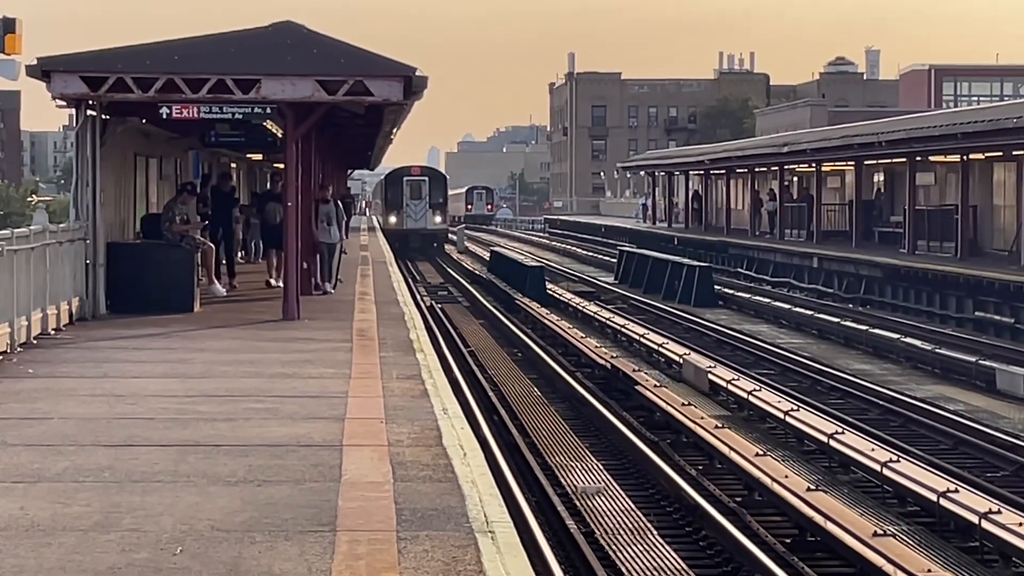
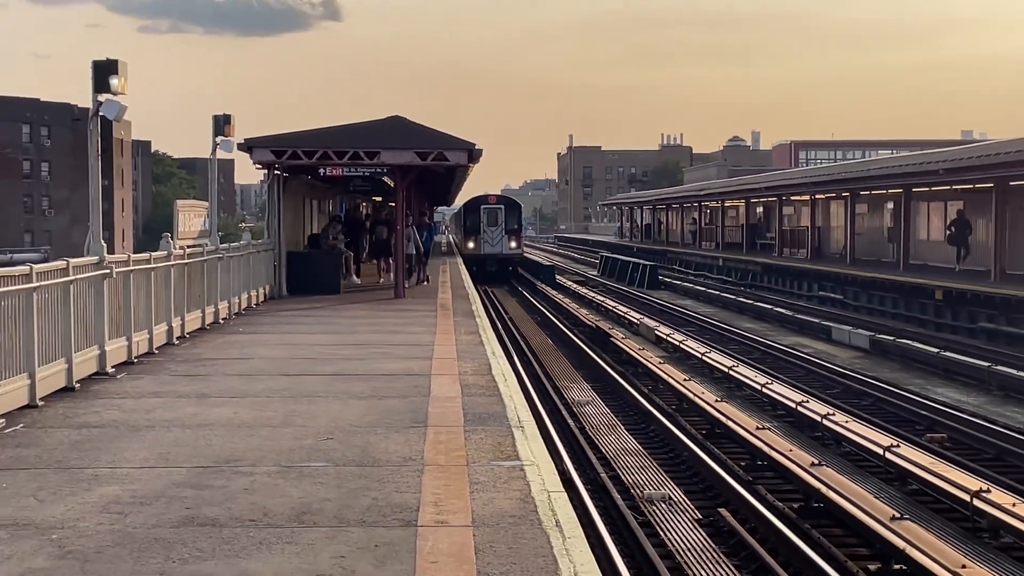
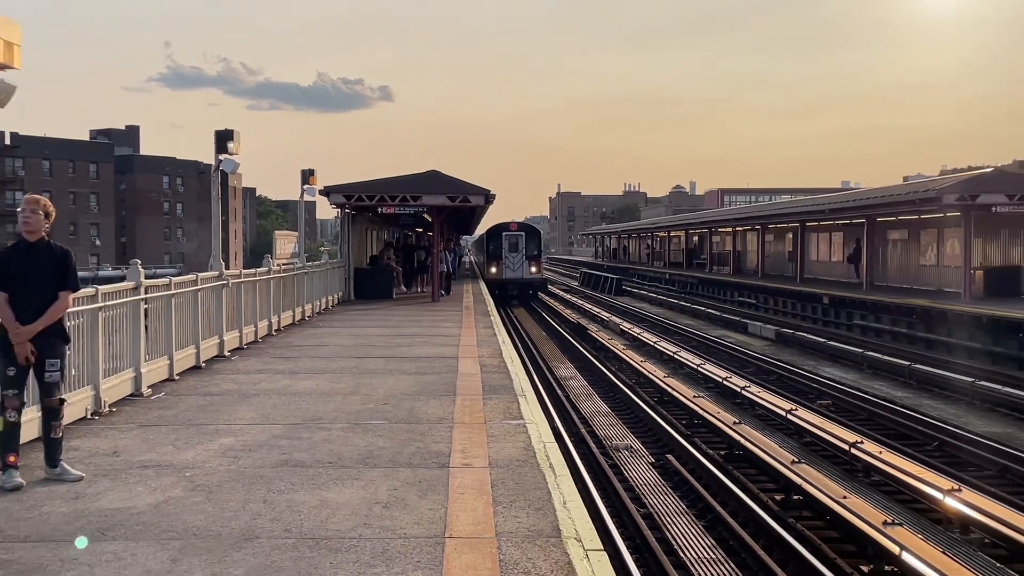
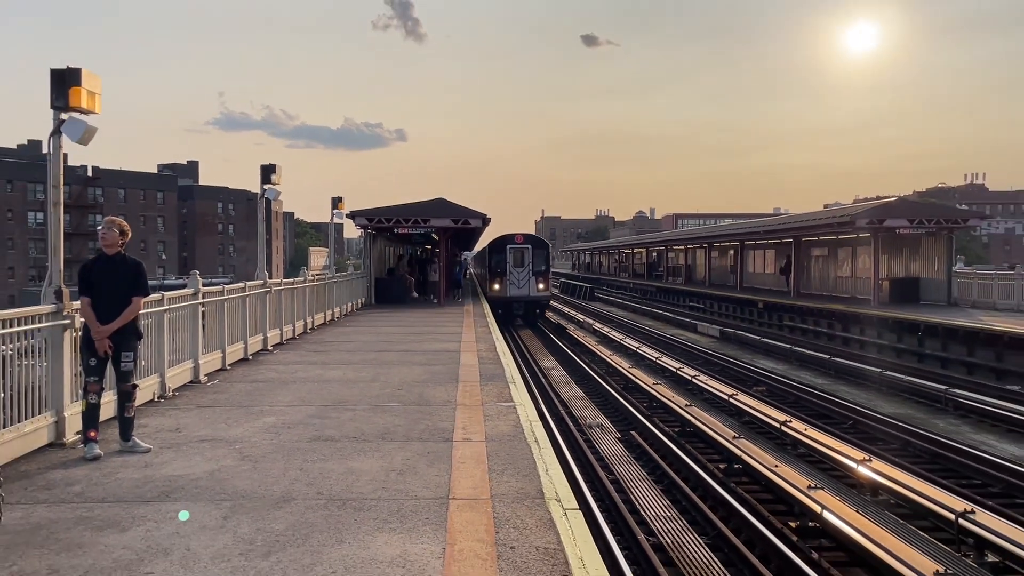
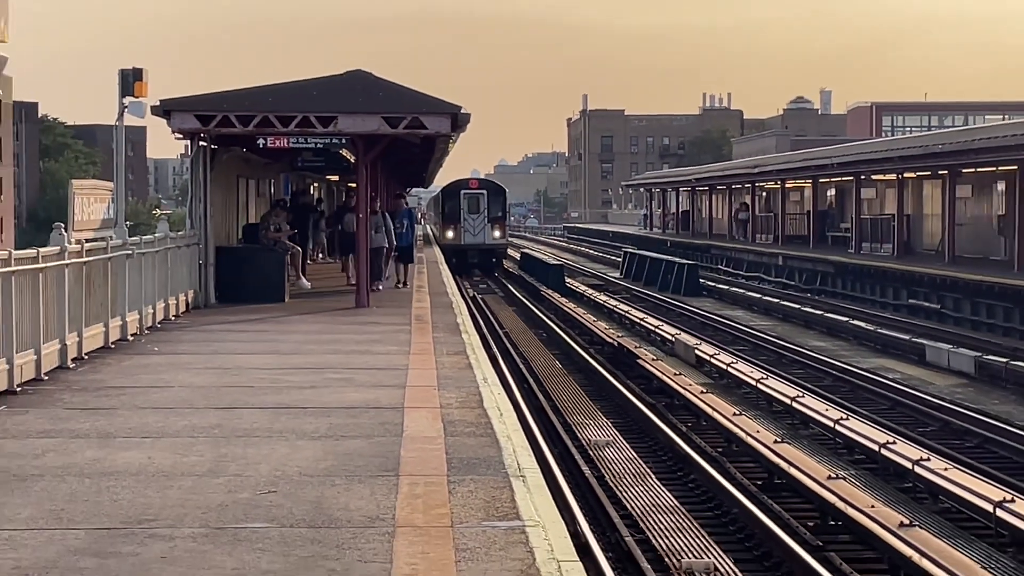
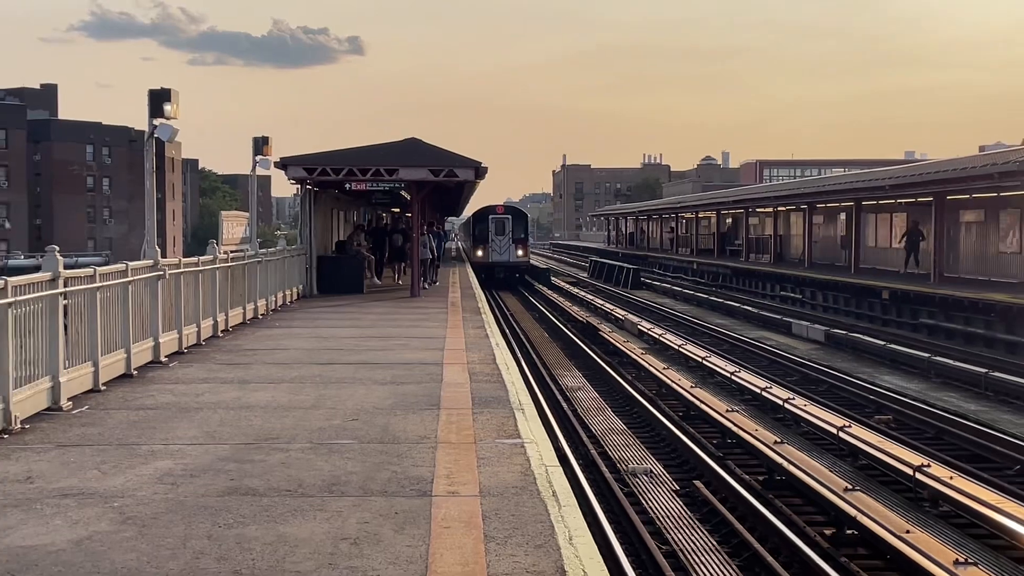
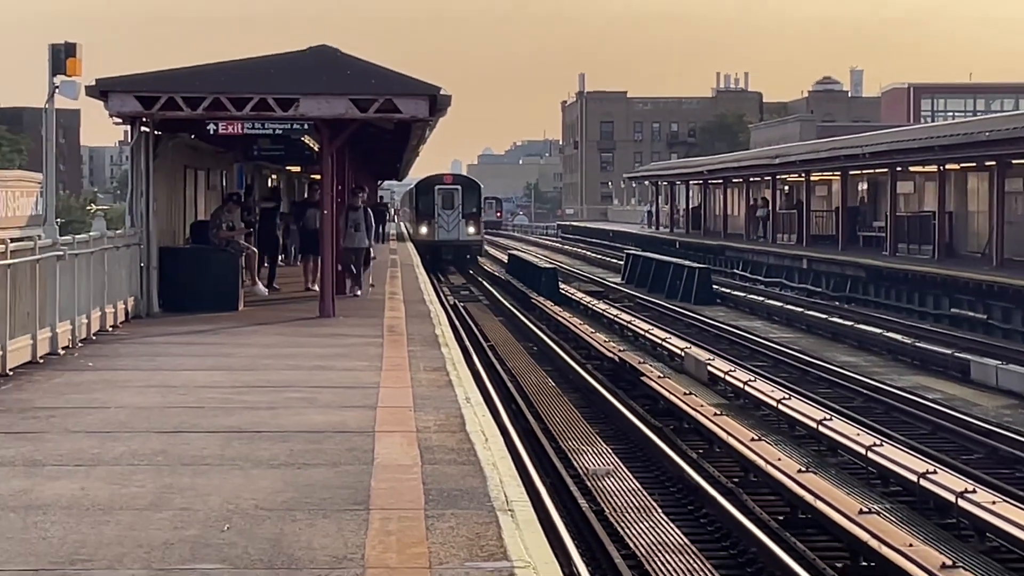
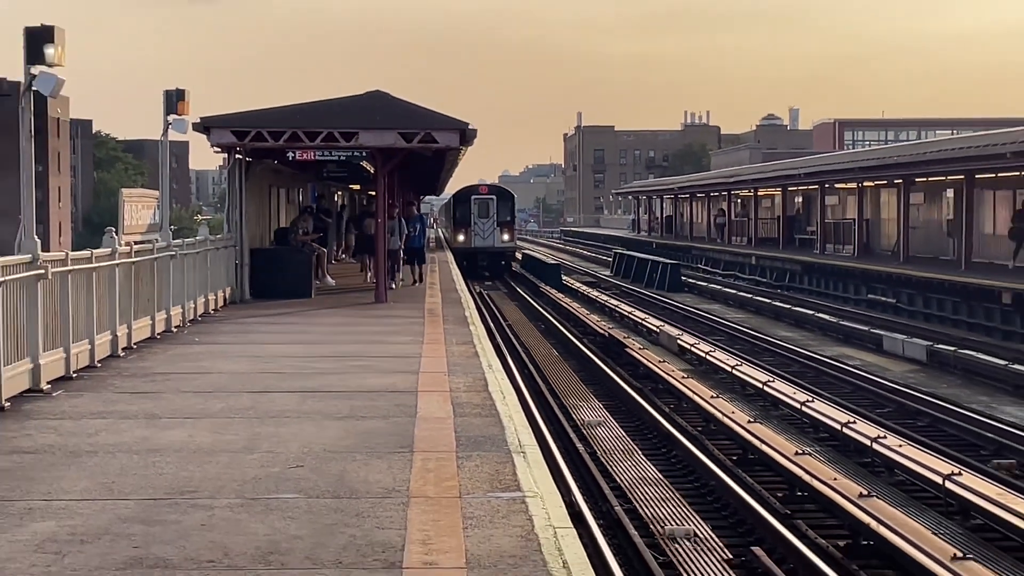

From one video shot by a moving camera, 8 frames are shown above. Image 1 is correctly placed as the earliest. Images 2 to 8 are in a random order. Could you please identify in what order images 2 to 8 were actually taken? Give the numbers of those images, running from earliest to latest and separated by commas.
7, 5, 8, 2, 6, 3, 4
